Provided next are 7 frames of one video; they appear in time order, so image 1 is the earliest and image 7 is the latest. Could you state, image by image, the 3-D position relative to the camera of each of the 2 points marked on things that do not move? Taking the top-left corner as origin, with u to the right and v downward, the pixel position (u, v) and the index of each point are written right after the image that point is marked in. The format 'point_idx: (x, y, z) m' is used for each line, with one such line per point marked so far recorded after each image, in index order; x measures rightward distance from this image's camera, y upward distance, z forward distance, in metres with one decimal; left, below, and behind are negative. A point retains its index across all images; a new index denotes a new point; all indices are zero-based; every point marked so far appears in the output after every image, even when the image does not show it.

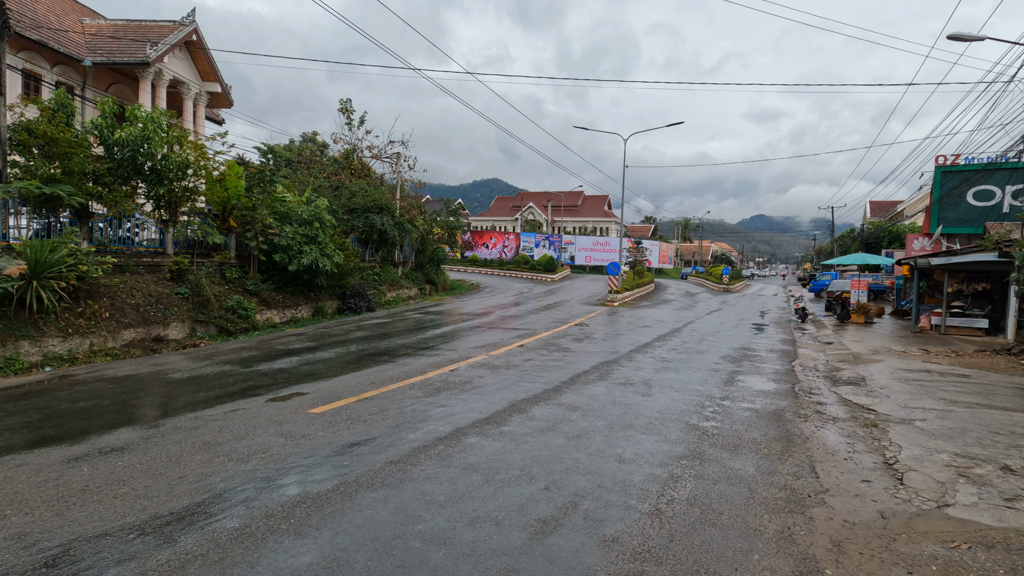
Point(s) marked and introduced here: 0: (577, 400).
0: (+0.8, -1.5, +6.8) m
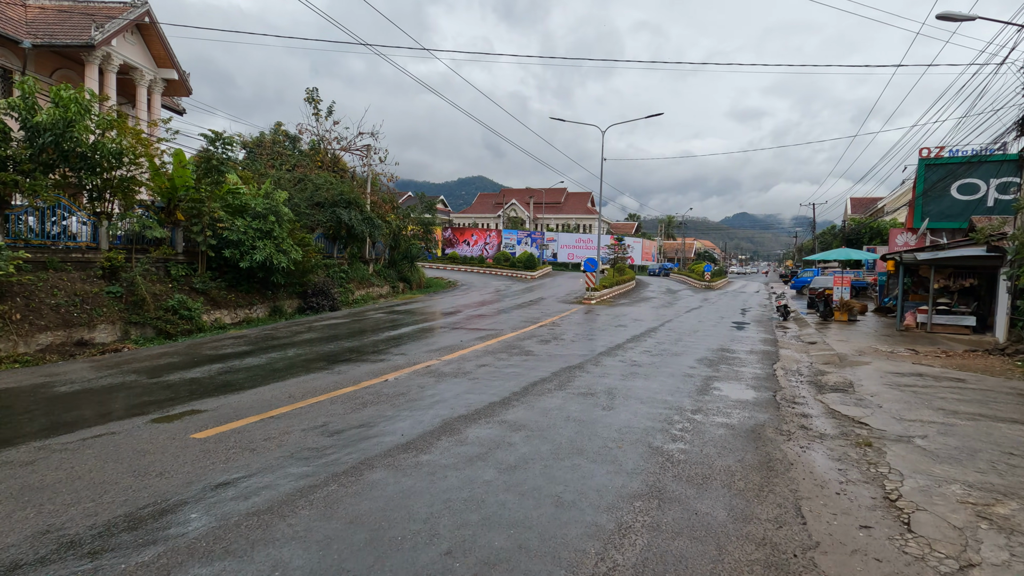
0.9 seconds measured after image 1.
0: (+0.1, -1.4, +5.8) m
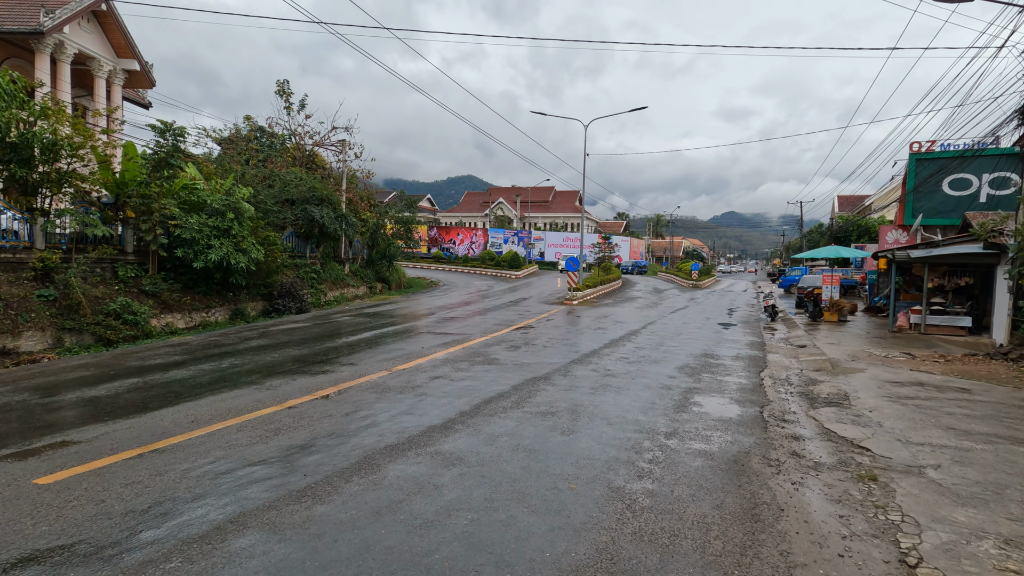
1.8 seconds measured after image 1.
0: (-0.4, -1.5, +4.9) m
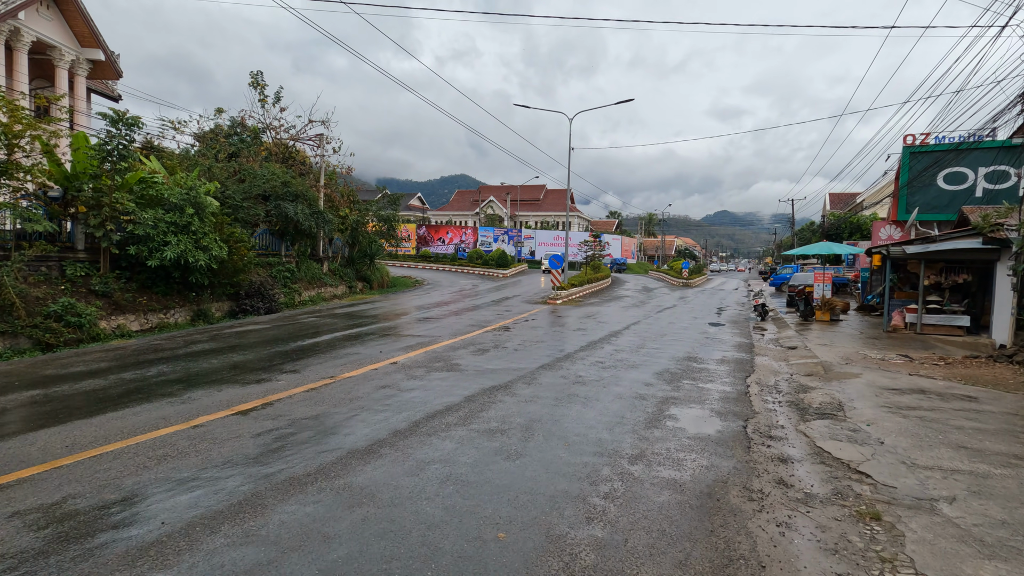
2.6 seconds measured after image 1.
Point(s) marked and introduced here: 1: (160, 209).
0: (-1.0, -1.4, +4.0) m
1: (-10.4, +2.4, +15.7) m
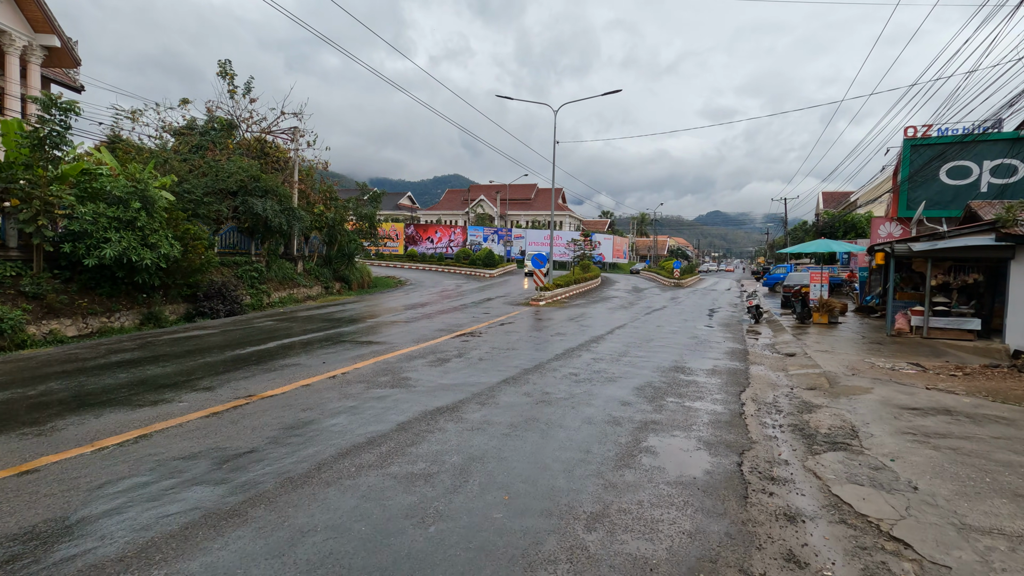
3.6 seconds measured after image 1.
0: (-1.5, -1.5, +2.8) m
1: (-11.1, +2.3, +14.4) m
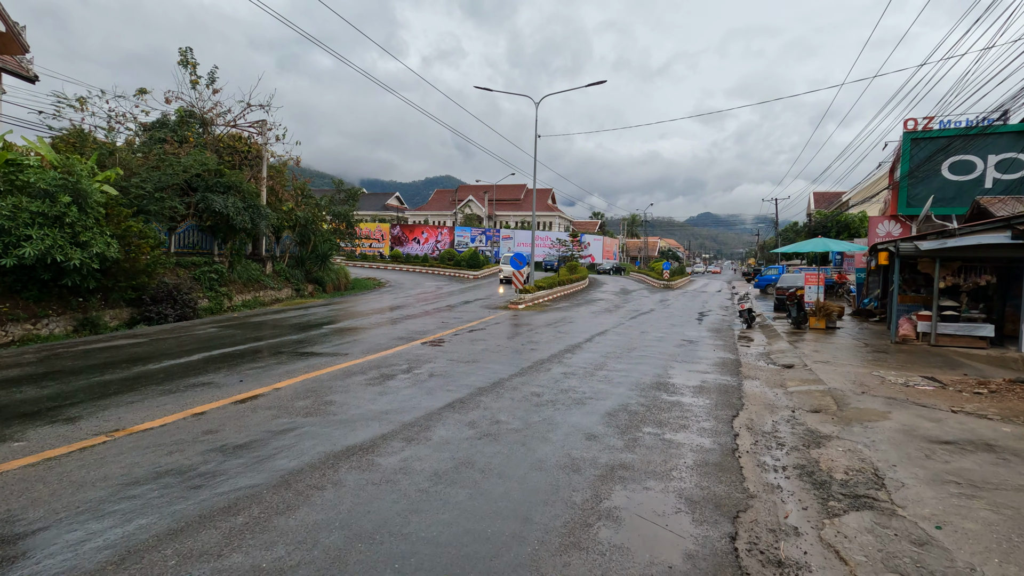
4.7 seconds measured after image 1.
0: (-2.1, -1.5, +1.5) m
1: (-11.8, +2.2, +12.9) m
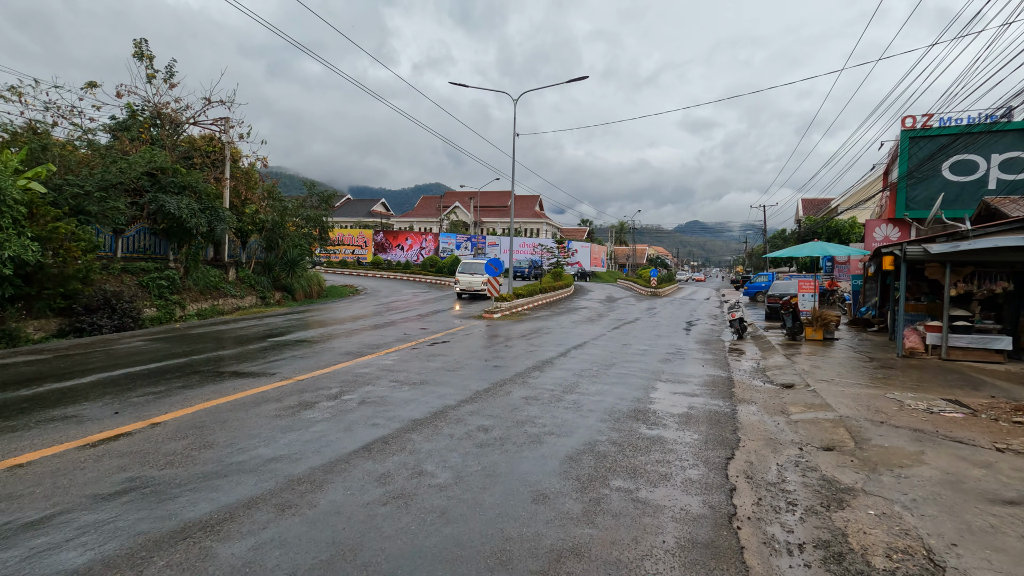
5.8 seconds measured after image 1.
0: (-2.6, -1.5, +0.1) m
1: (-12.6, +2.1, +11.4) m
